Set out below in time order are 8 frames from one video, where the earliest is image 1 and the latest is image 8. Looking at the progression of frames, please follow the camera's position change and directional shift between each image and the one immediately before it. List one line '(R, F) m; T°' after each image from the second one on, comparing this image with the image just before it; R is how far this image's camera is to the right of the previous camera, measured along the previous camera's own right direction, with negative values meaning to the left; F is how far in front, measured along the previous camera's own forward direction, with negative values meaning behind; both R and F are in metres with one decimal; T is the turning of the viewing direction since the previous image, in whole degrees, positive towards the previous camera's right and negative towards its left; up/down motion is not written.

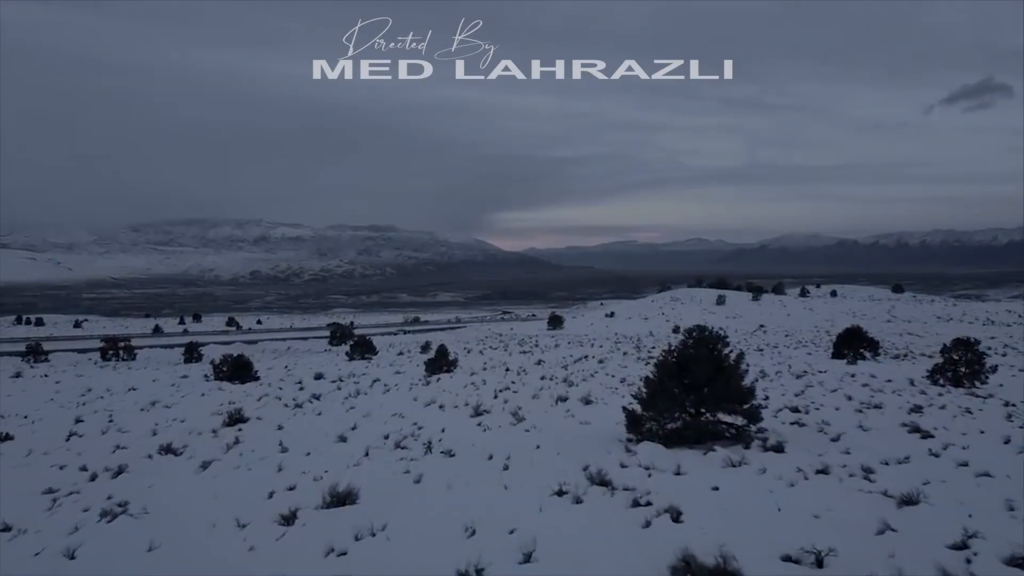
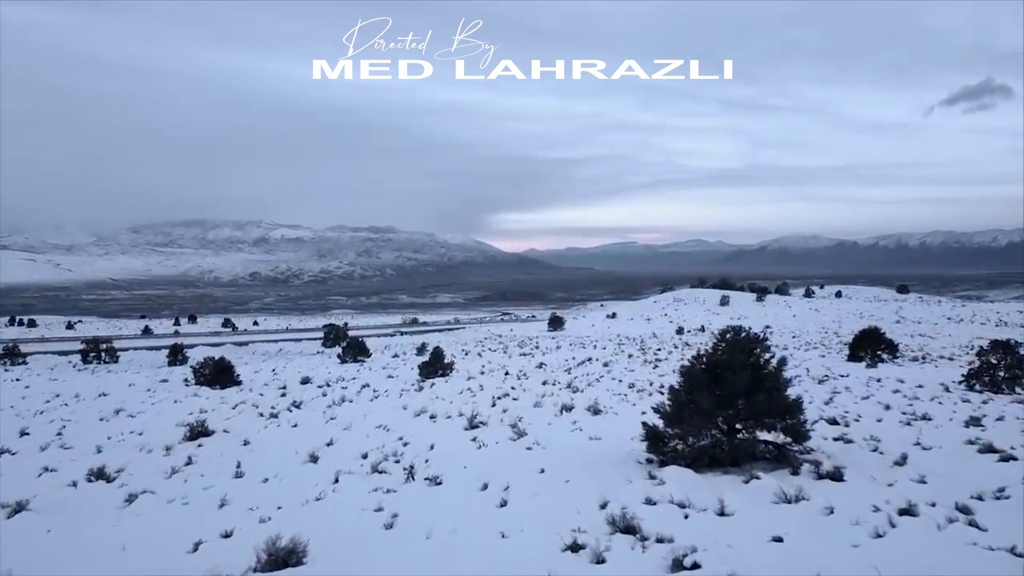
(0.0, +1.4) m; 0°
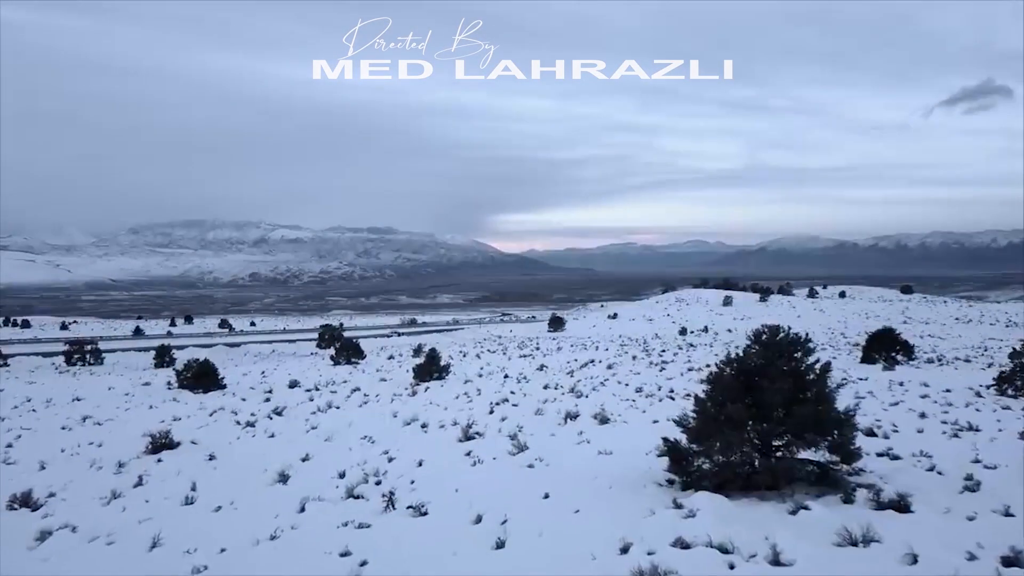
(0.0, +1.1) m; 0°
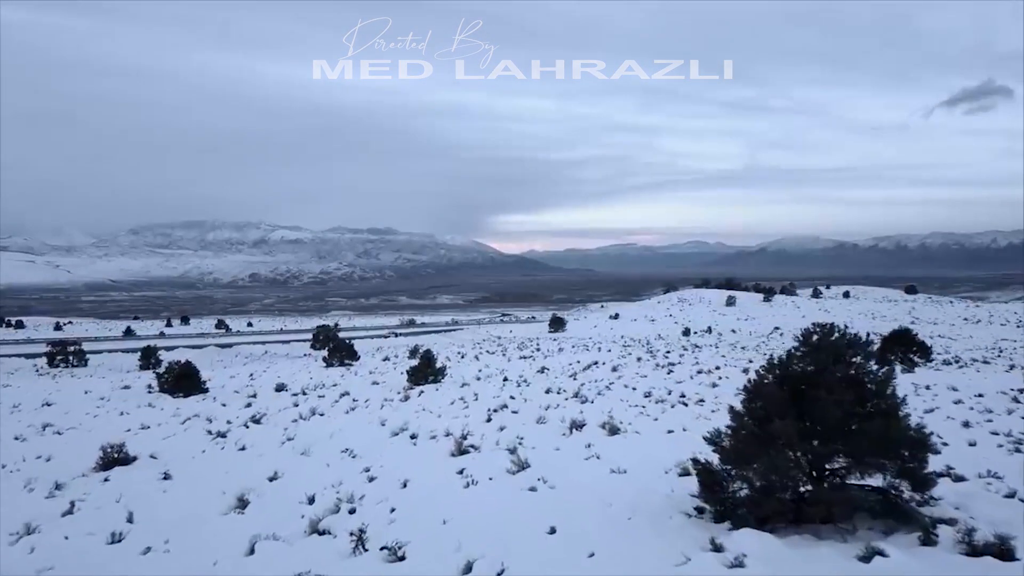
(0.0, +1.1) m; 0°
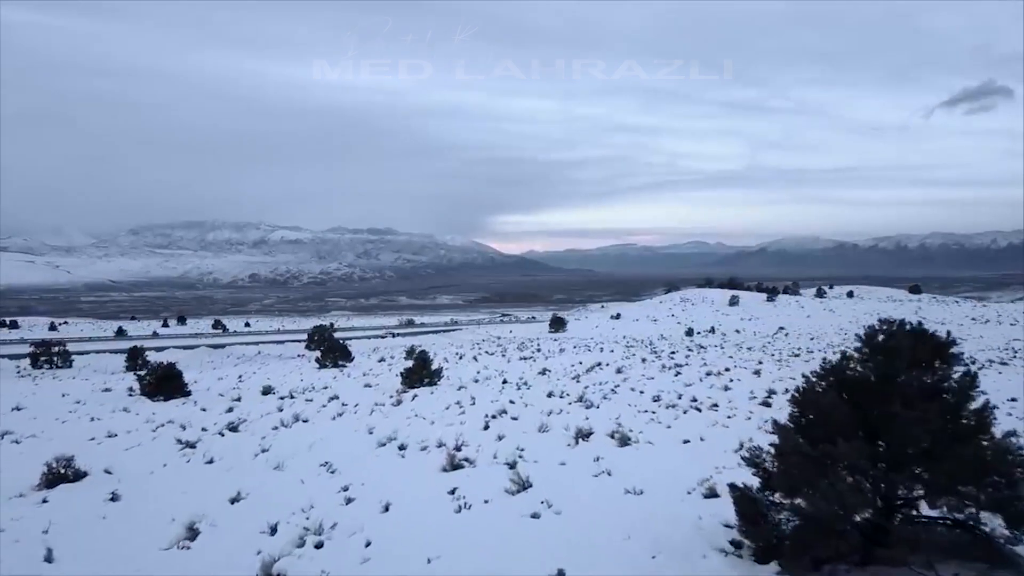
(0.0, +1.0) m; 0°
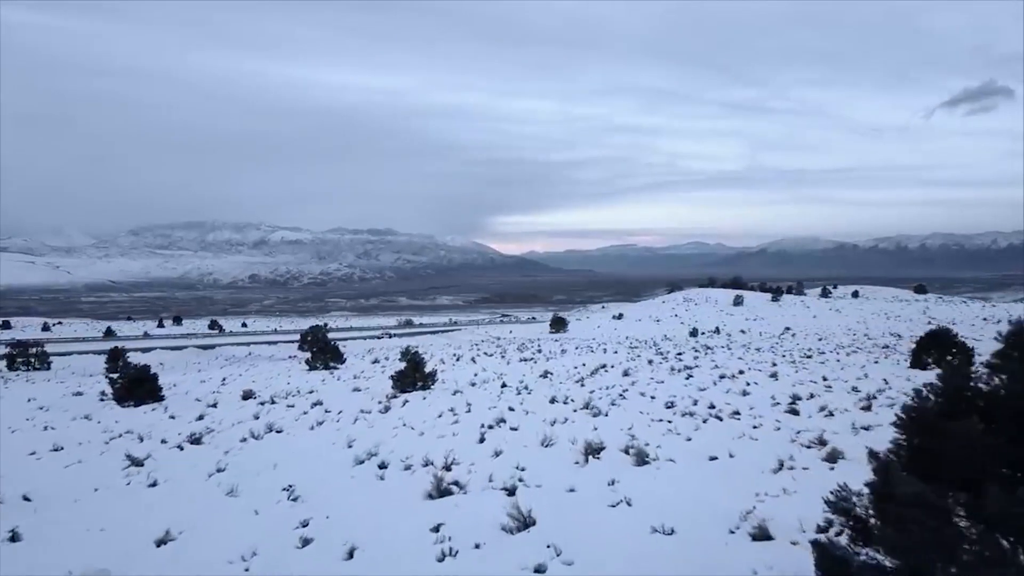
(0.0, +1.3) m; 0°
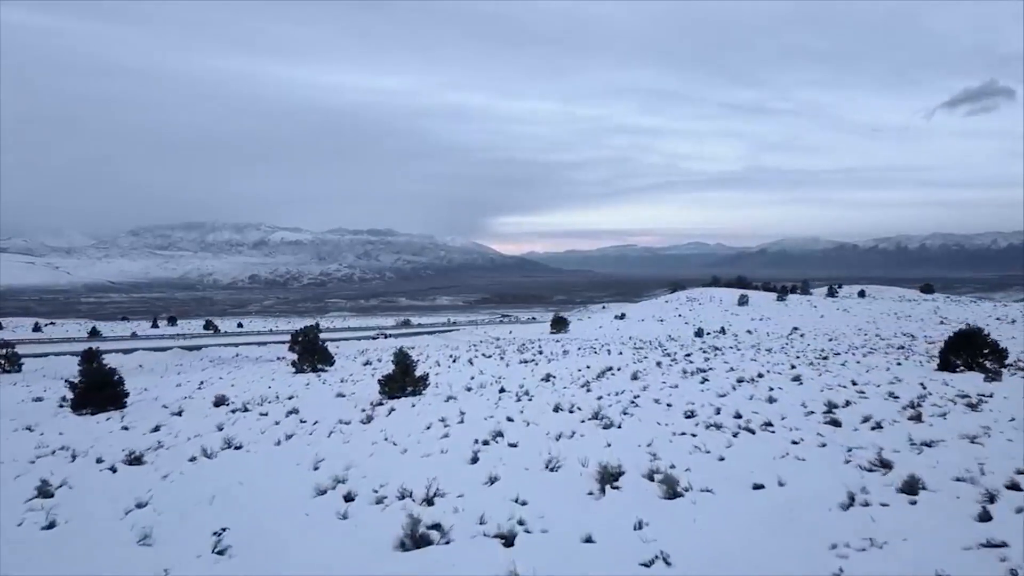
(0.0, +1.5) m; 0°
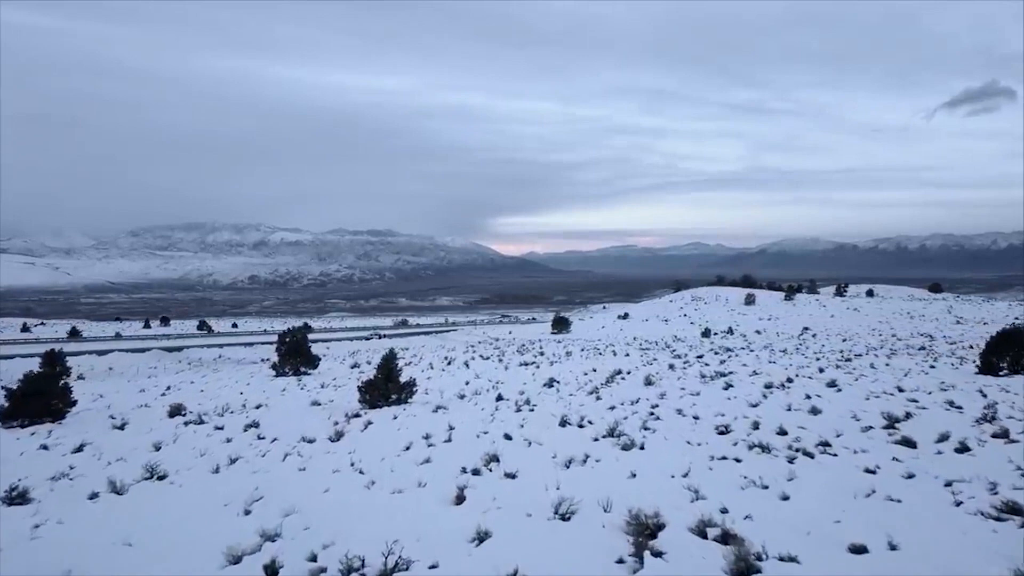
(0.0, +1.9) m; 0°
